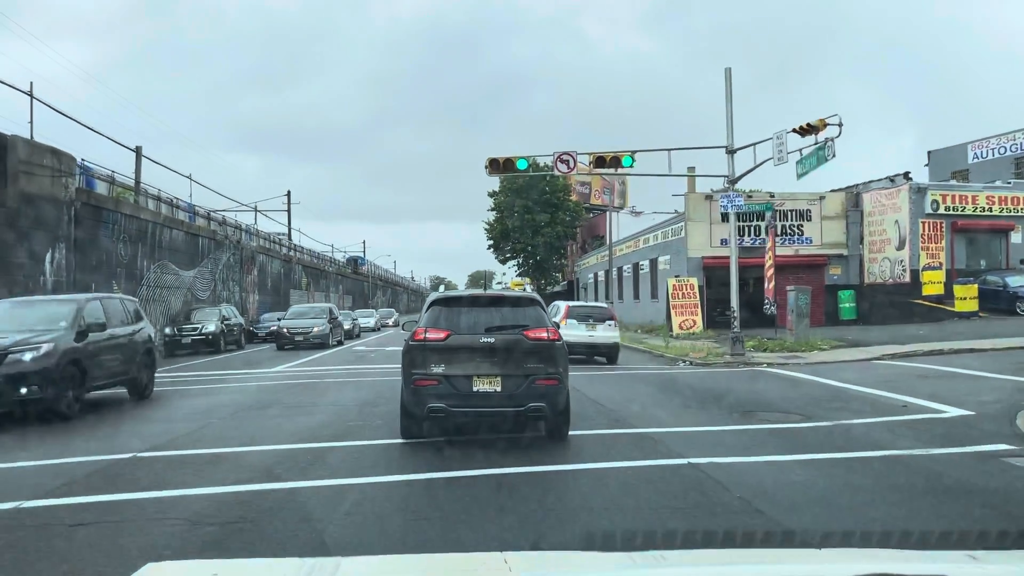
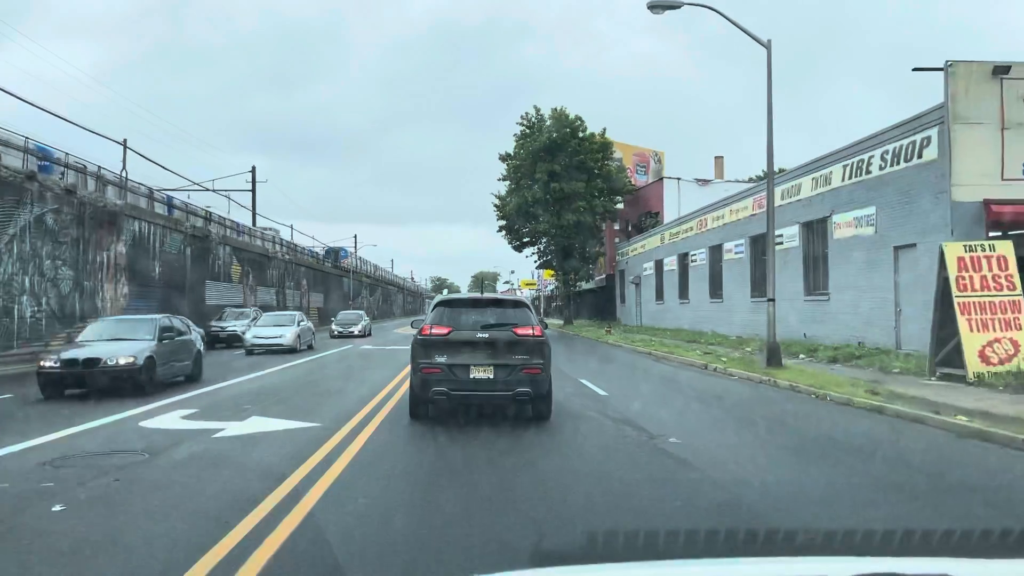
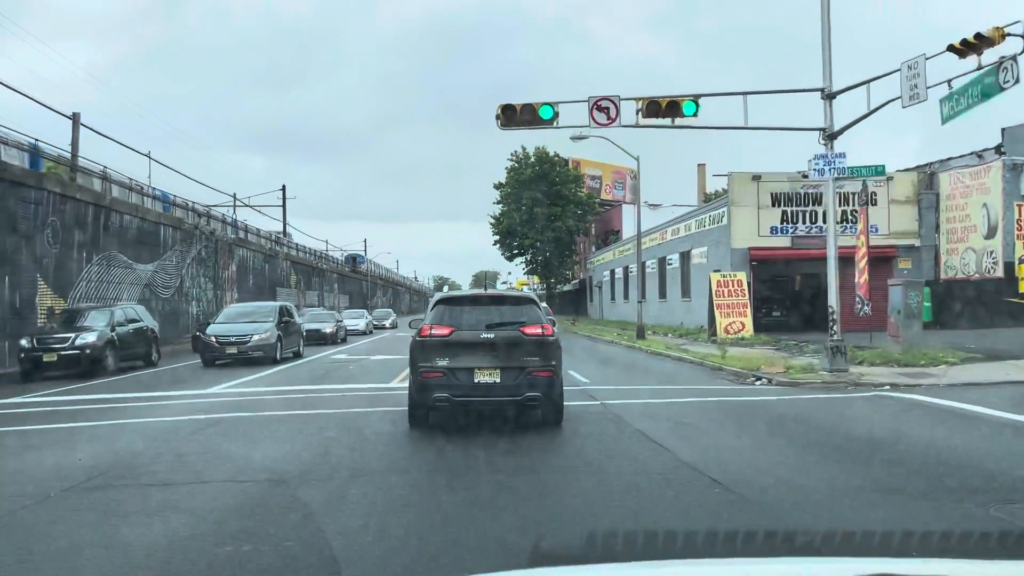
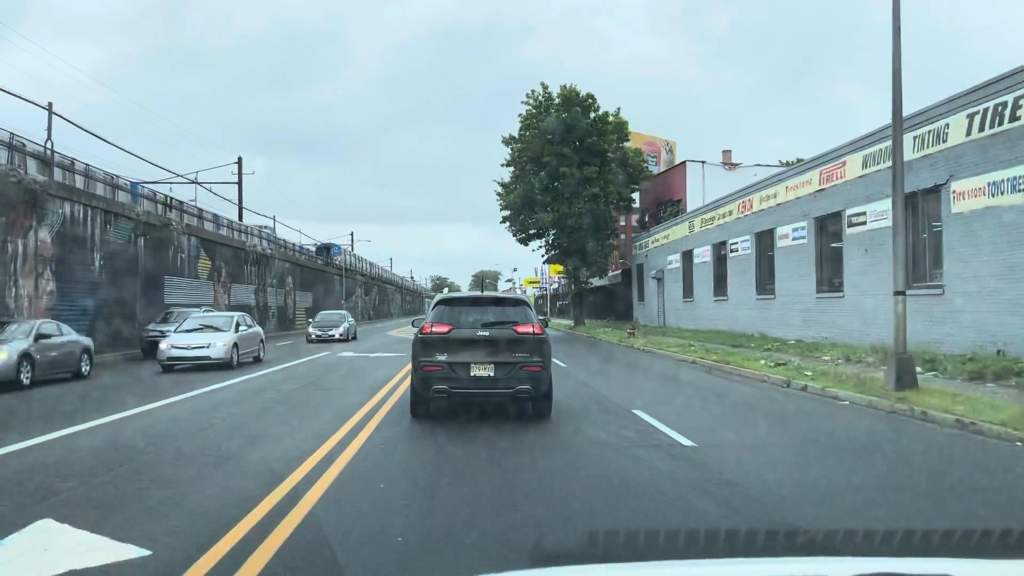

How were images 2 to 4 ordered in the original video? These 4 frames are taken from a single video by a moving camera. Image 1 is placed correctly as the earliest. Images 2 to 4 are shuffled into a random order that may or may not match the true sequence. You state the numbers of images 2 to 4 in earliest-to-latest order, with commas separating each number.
3, 2, 4
